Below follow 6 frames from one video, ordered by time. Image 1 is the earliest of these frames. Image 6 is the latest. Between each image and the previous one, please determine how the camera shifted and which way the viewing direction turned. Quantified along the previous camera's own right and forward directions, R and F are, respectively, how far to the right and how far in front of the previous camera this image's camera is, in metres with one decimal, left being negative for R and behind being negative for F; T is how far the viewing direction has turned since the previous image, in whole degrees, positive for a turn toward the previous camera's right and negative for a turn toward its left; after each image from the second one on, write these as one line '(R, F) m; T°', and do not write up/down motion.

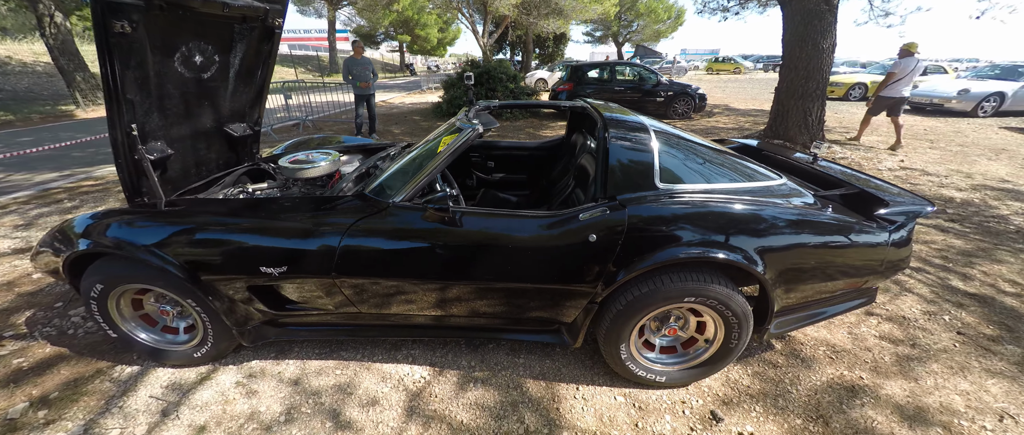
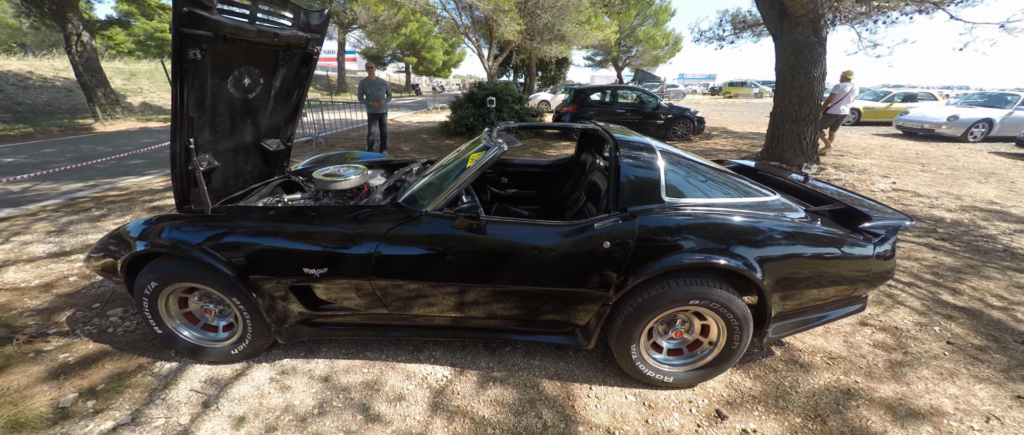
(-0.1, -0.2) m; 0°
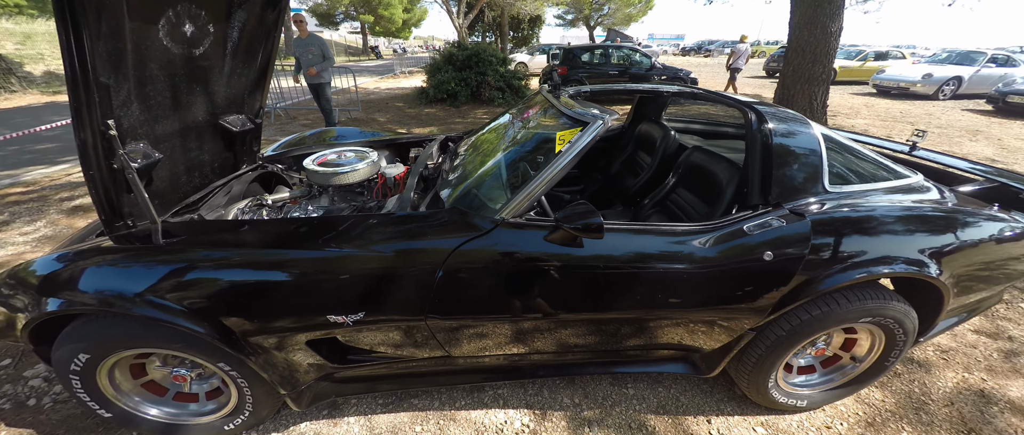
(-0.5, +0.6) m; +5°
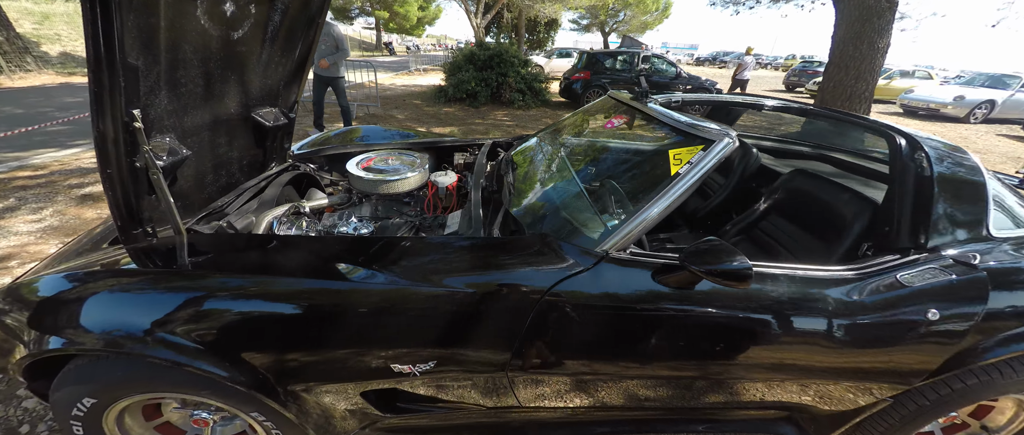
(-0.3, +0.2) m; 0°
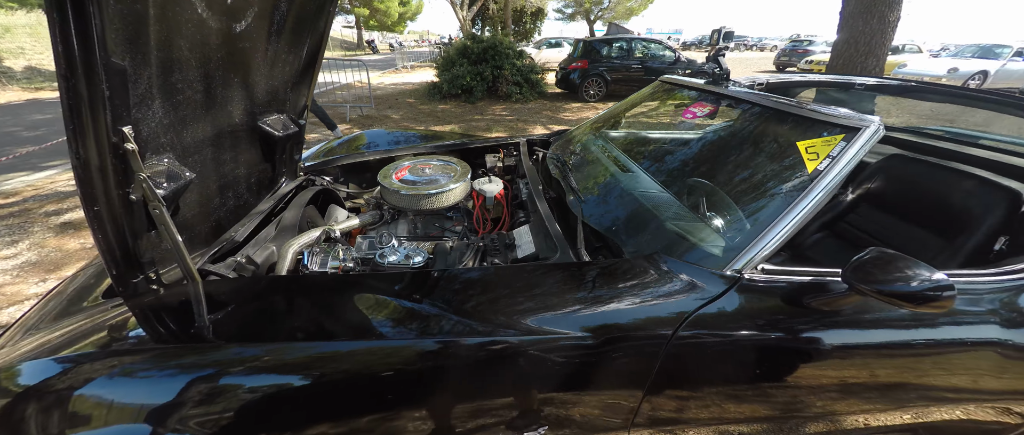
(-0.3, +0.2) m; +1°
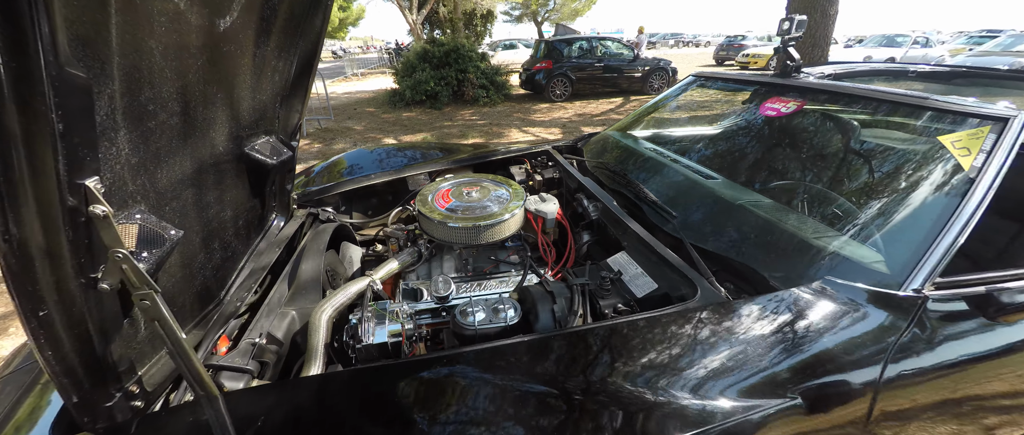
(-0.3, +0.2) m; +7°
